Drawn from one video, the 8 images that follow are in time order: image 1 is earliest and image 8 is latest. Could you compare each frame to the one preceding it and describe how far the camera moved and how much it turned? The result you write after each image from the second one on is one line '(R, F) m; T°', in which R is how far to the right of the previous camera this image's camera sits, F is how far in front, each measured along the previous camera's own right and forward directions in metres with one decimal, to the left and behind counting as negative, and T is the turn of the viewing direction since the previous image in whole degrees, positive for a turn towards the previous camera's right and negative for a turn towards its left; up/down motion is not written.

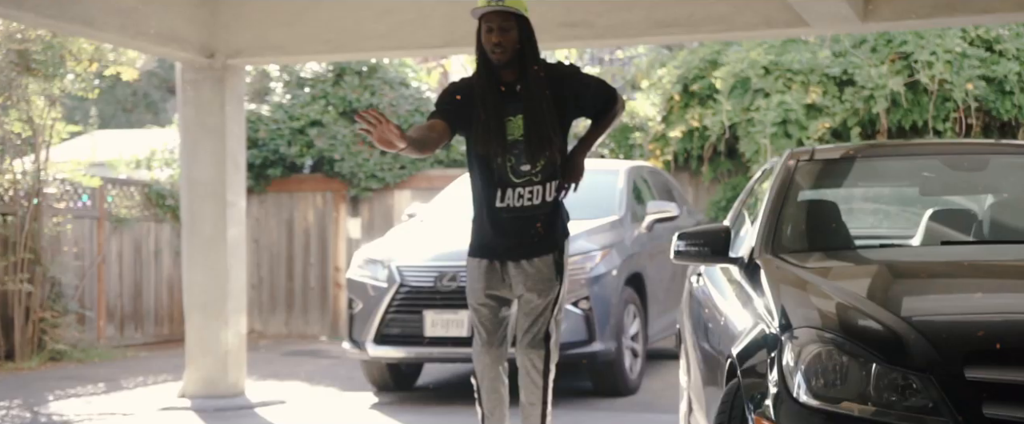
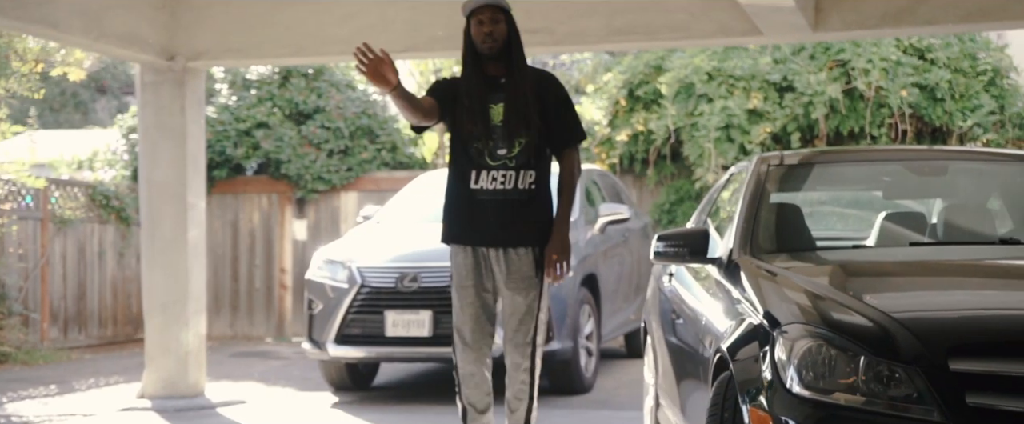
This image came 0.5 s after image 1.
(-0.2, -0.2) m; +3°
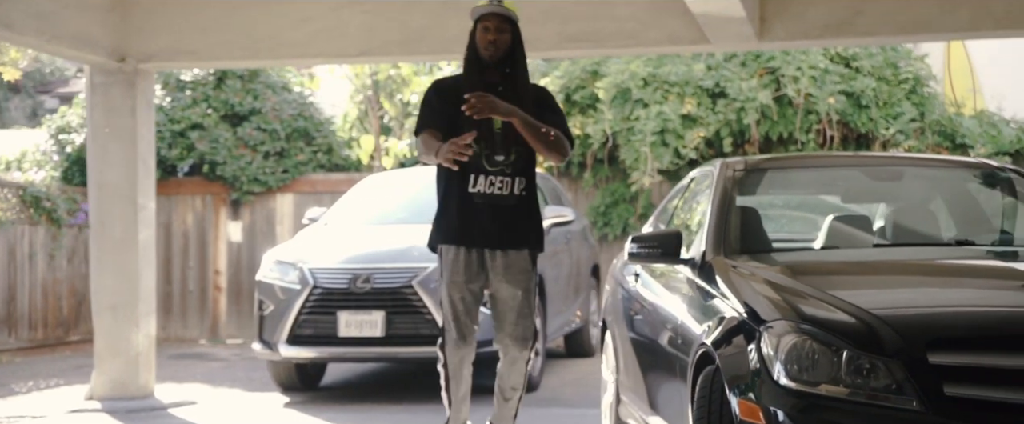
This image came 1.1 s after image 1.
(-0.3, -0.2) m; +4°
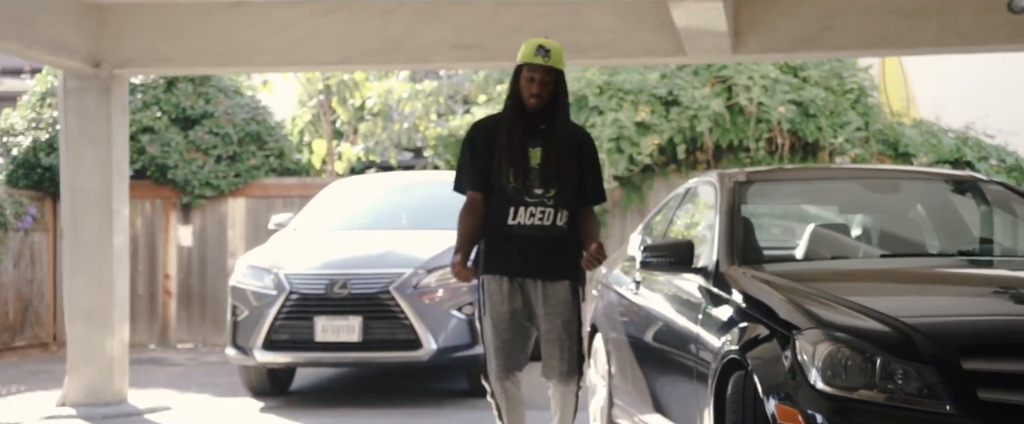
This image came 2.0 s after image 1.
(-0.4, -0.1) m; +4°
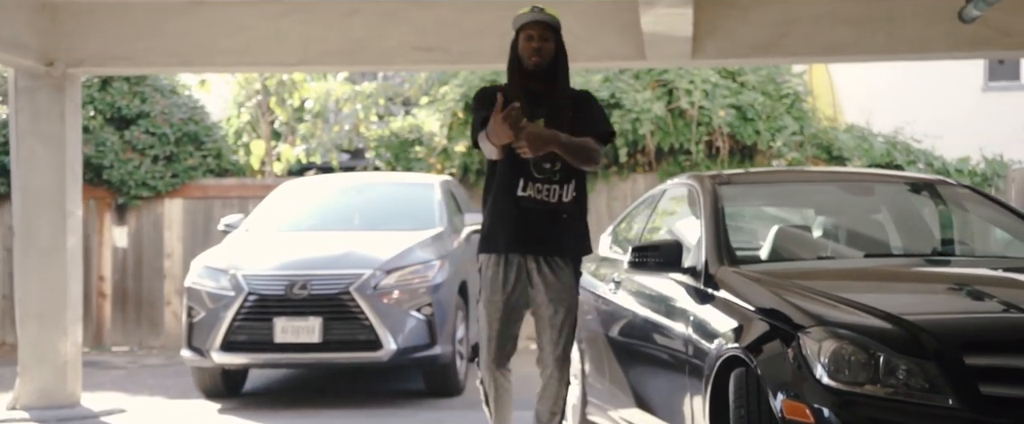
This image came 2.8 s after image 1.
(-0.4, -0.1) m; +4°
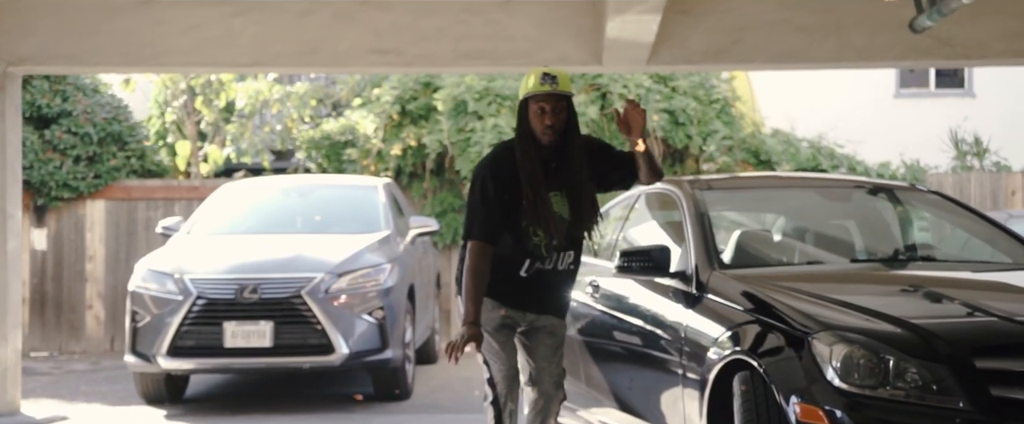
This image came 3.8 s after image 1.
(-0.4, 0.0) m; +5°
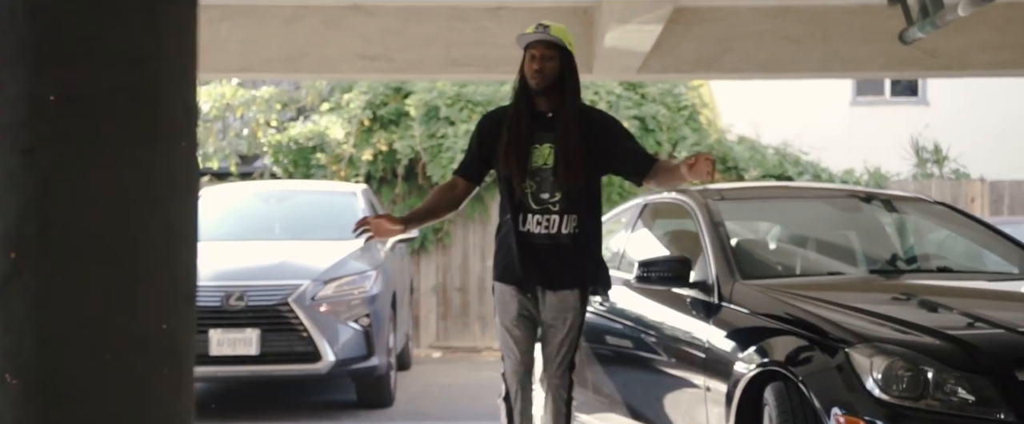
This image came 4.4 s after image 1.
(-0.4, 0.0) m; +3°
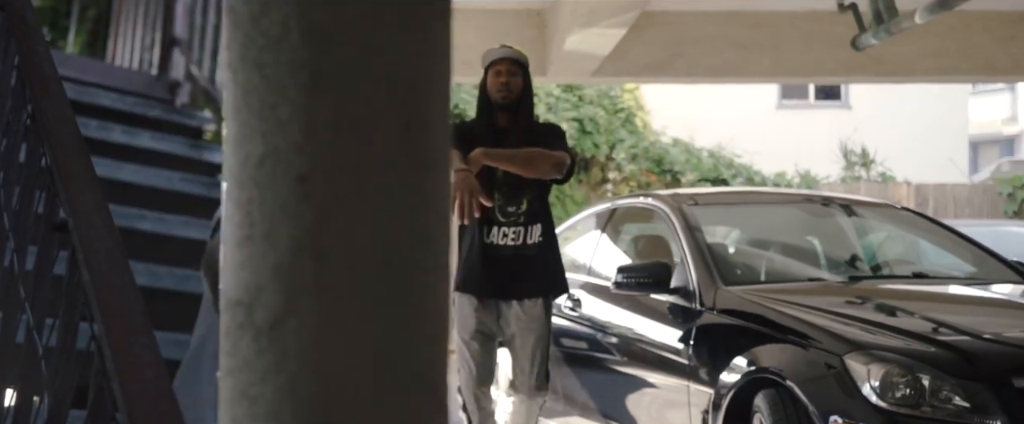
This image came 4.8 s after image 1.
(-0.3, +0.1) m; +4°
